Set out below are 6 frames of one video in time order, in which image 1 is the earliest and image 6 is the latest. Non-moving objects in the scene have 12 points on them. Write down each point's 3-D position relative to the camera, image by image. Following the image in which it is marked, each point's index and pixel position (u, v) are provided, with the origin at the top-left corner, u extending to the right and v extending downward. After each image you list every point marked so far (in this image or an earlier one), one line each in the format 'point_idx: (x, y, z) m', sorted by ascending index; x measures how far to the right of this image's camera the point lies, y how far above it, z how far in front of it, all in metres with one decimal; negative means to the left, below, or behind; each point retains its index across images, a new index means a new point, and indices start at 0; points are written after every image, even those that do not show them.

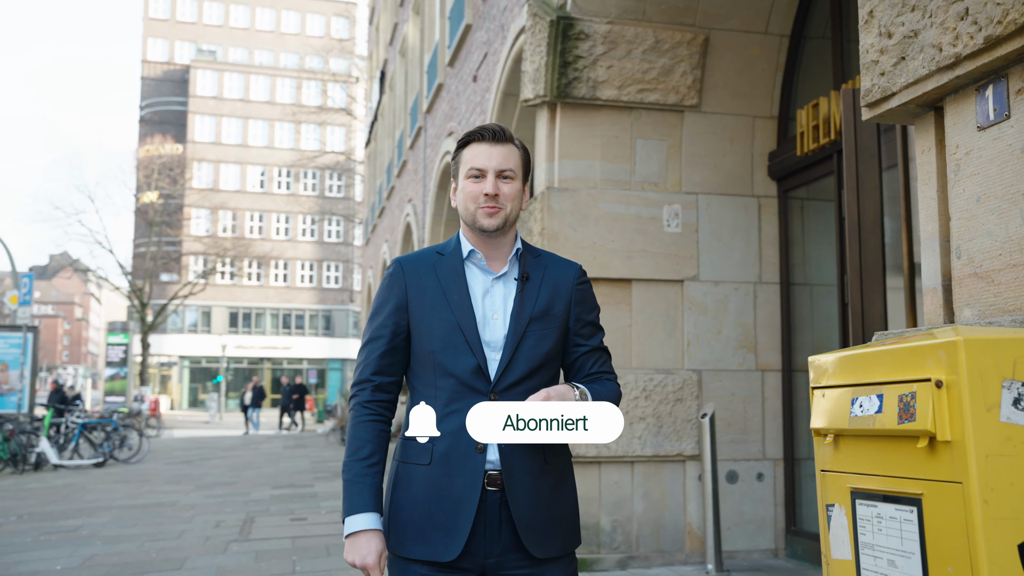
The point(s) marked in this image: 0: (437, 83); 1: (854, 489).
0: (-1.2, +3.5, +14.7) m
1: (+0.7, -0.4, +1.8) m
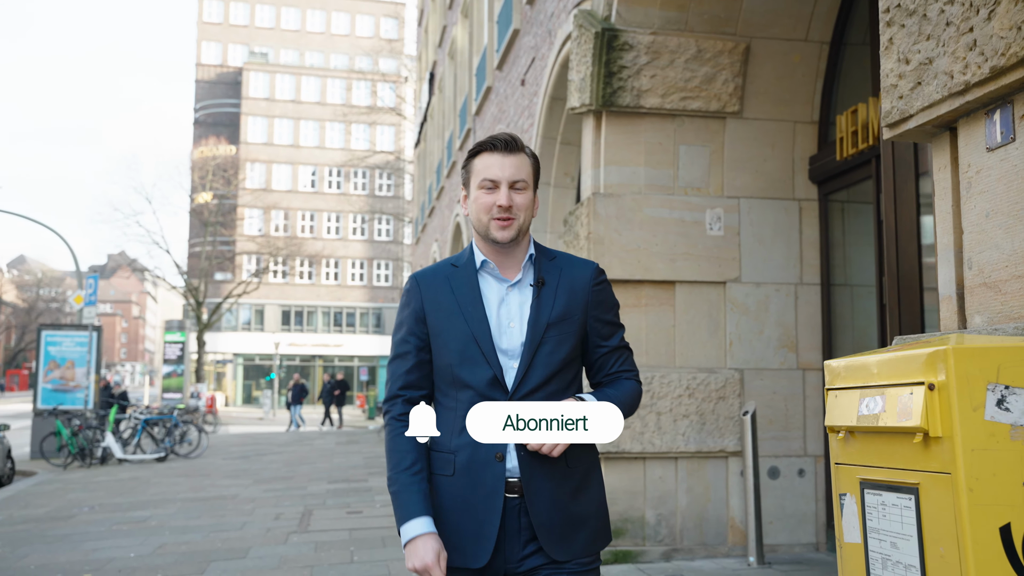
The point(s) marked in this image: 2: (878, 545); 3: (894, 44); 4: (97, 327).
0: (-0.4, +3.5, +15.0) m
1: (+0.8, -0.5, +2.0) m
2: (+0.8, -0.6, +2.0) m
3: (+1.2, +0.8, +2.8) m
4: (-8.9, -0.8, +18.3) m
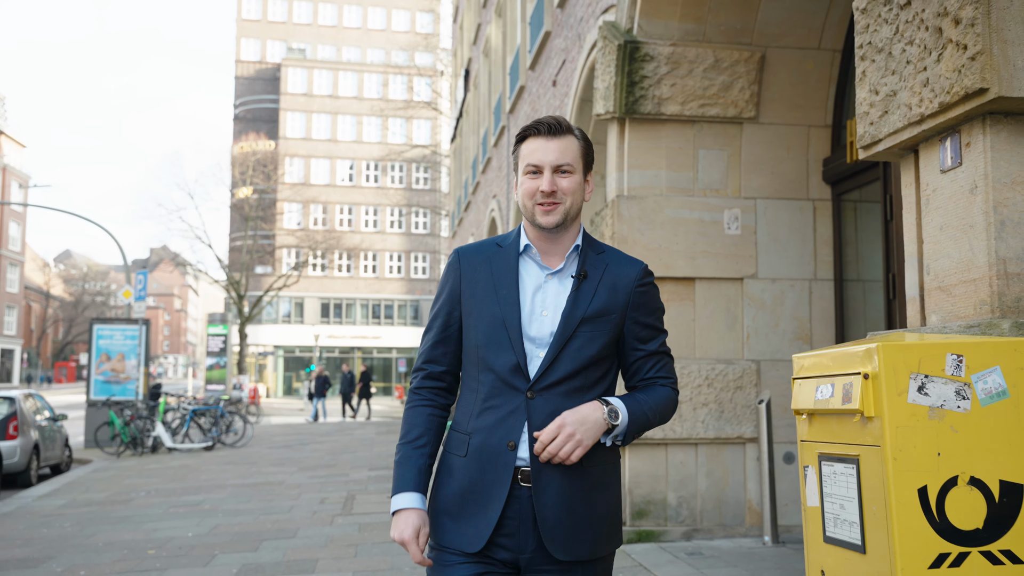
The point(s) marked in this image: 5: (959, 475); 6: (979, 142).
0: (+0.1, +3.6, +15.5) m
1: (+0.9, -0.5, +2.5) m
2: (+0.9, -0.6, +2.4) m
3: (+1.3, +0.8, +3.2) m
4: (-8.1, -0.7, +19.1) m
5: (+1.1, -0.5, +2.1) m
6: (+1.5, +0.5, +2.7) m
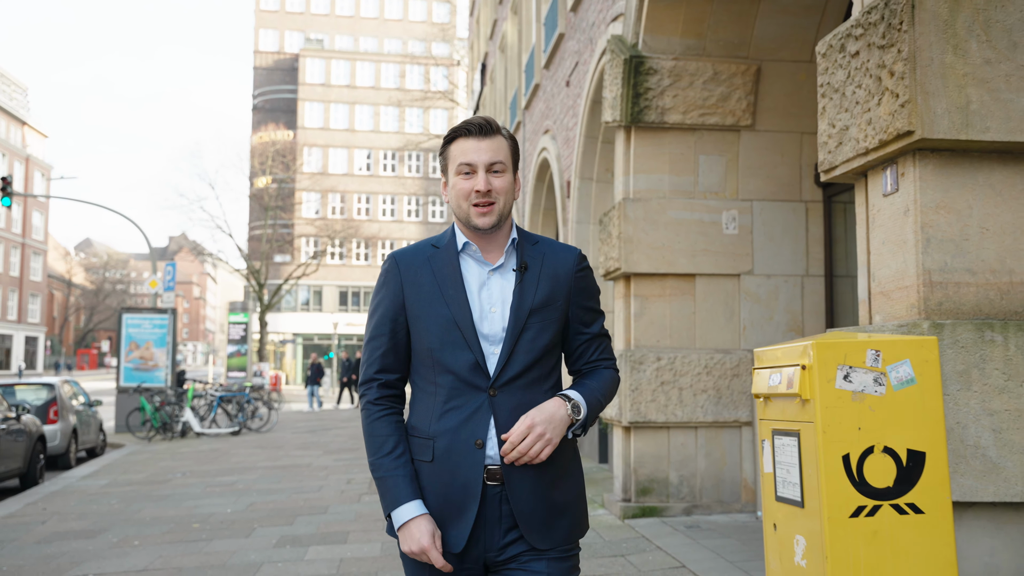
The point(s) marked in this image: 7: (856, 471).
0: (+0.4, +3.8, +16.0) m
1: (+0.9, -0.5, +3.0) m
2: (+0.9, -0.6, +3.0) m
3: (+1.3, +0.8, +3.7) m
4: (-7.8, -0.5, +19.9) m
5: (+1.1, -0.5, +2.7) m
6: (+1.5, +0.4, +3.2) m
7: (+1.1, -0.6, +2.7) m
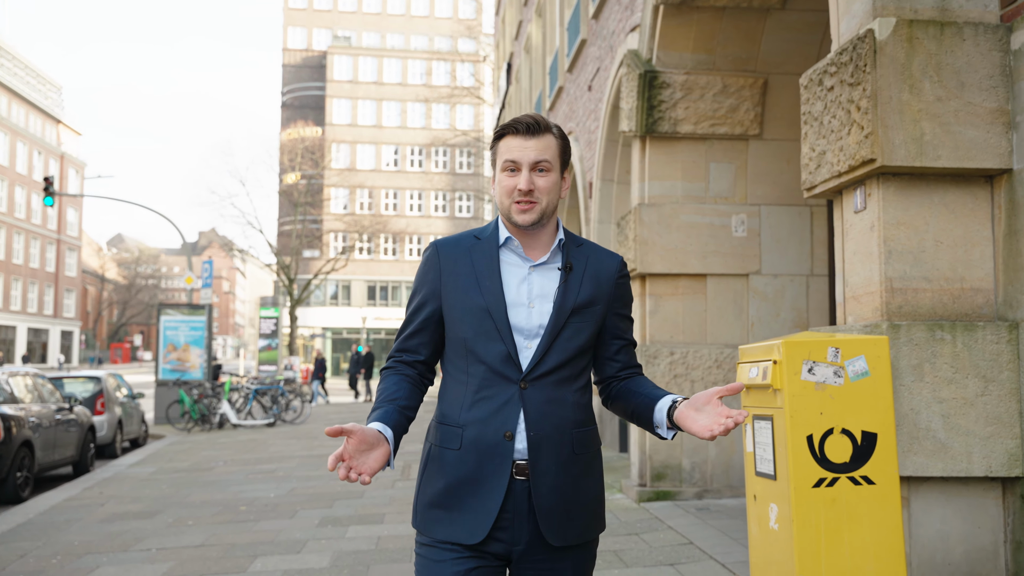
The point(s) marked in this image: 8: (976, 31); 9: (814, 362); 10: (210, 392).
0: (+0.9, +3.8, +16.5) m
1: (+1.0, -0.5, +3.6) m
2: (+1.0, -0.7, +3.5) m
3: (+1.4, +0.7, +4.2) m
4: (-7.2, -0.4, +20.7) m
5: (+1.2, -0.5, +3.3) m
6: (+1.6, +0.4, +3.8) m
7: (+1.1, -0.6, +3.3) m
8: (+2.0, +1.1, +3.7) m
9: (+1.1, -0.3, +3.3) m
10: (-6.7, -2.3, +19.4) m
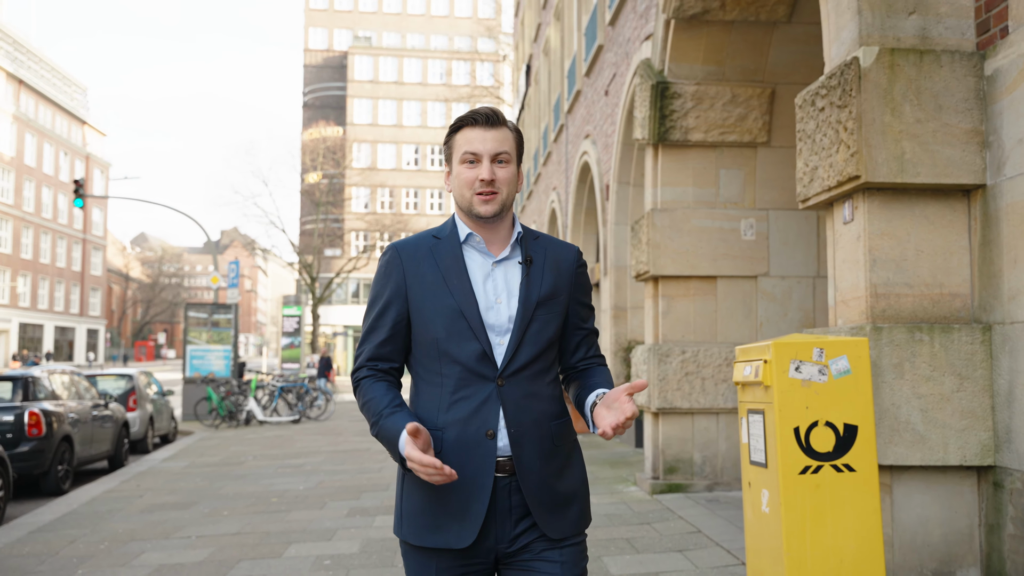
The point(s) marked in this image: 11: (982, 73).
0: (+1.2, +3.8, +16.9) m
1: (+1.1, -0.5, +3.9) m
2: (+1.1, -0.7, +3.9) m
3: (+1.5, +0.7, +4.6) m
4: (-6.7, -0.4, +21.3) m
5: (+1.3, -0.5, +3.6) m
6: (+1.7, +0.4, +4.1) m
7: (+1.2, -0.6, +3.6) m
8: (+2.0, +1.1, +4.0) m
9: (+1.2, -0.3, +3.6) m
10: (-6.2, -2.3, +19.9) m
11: (+2.2, +1.0, +4.0) m
